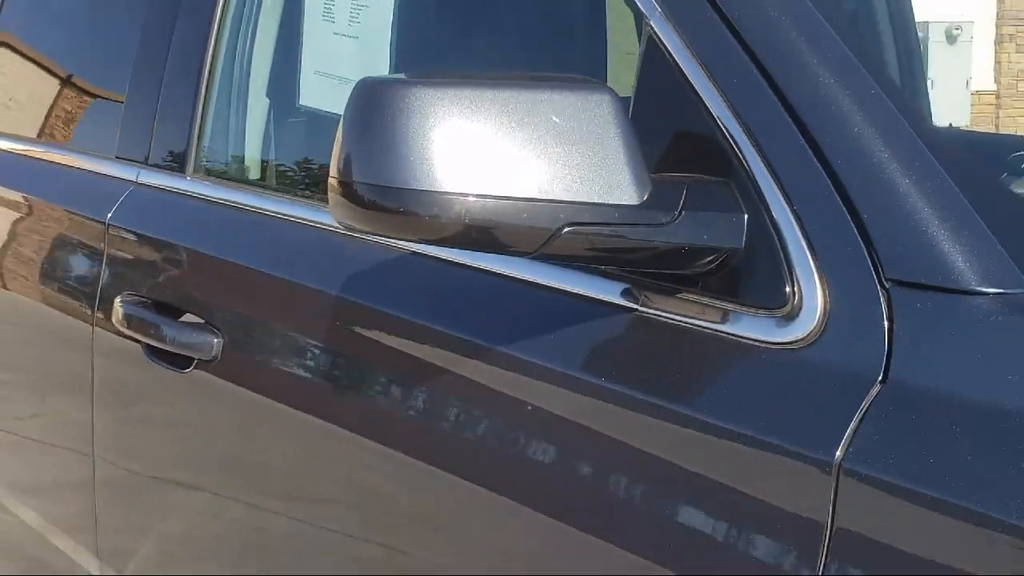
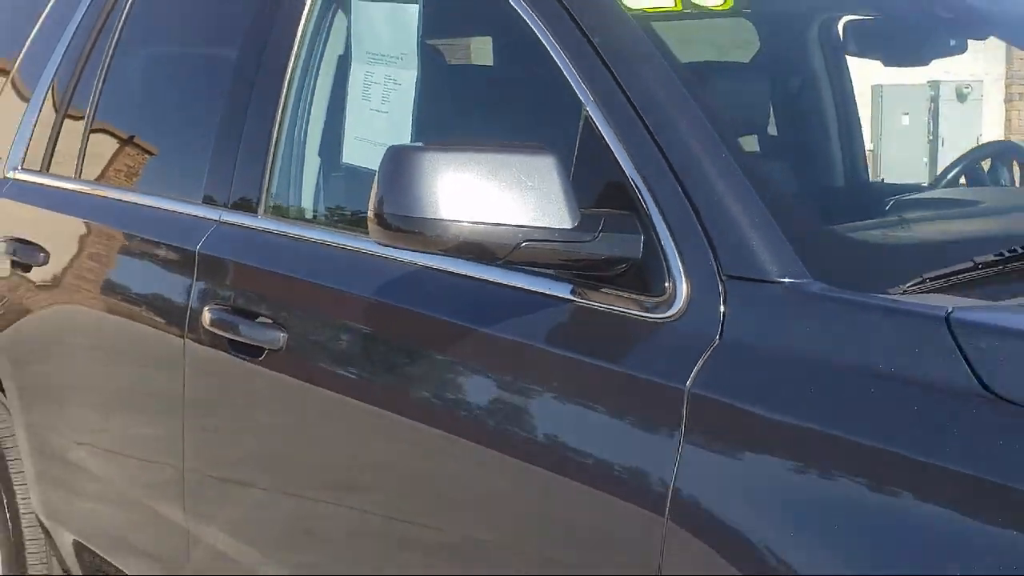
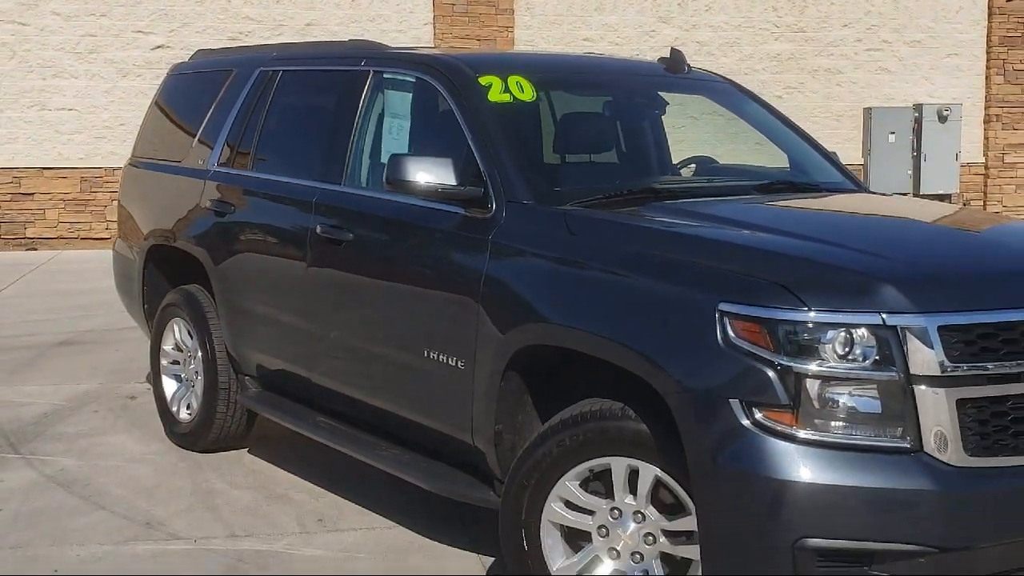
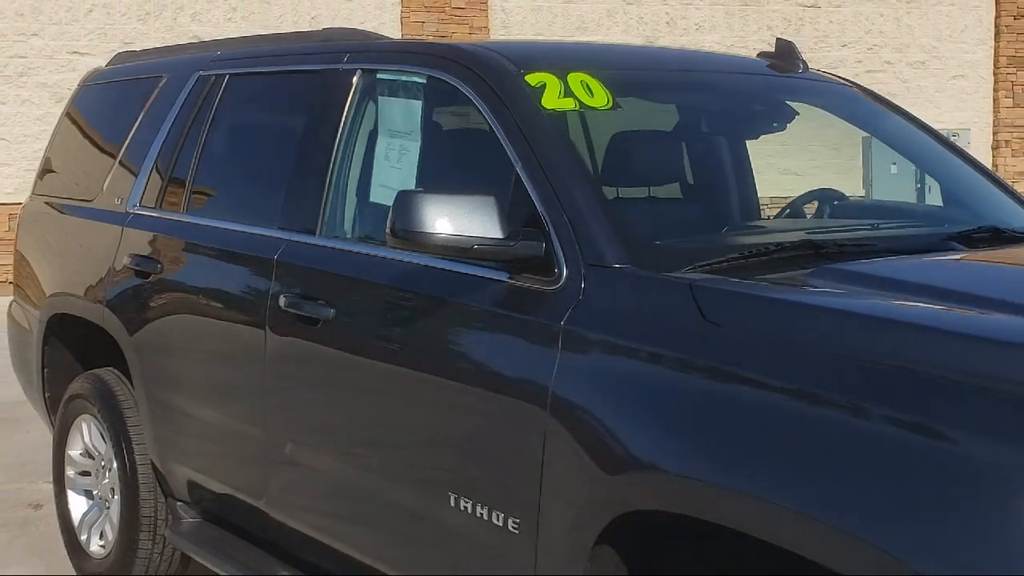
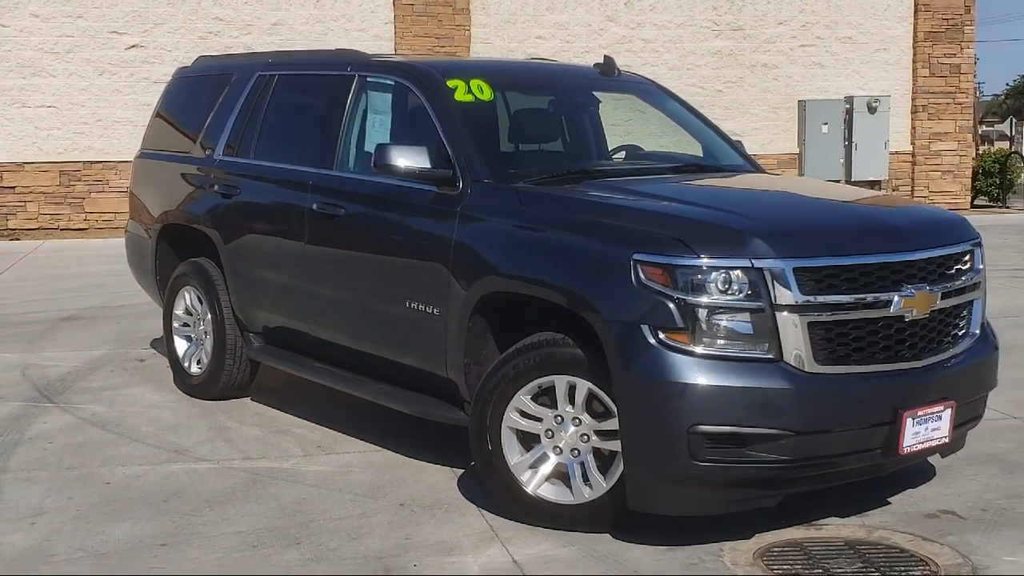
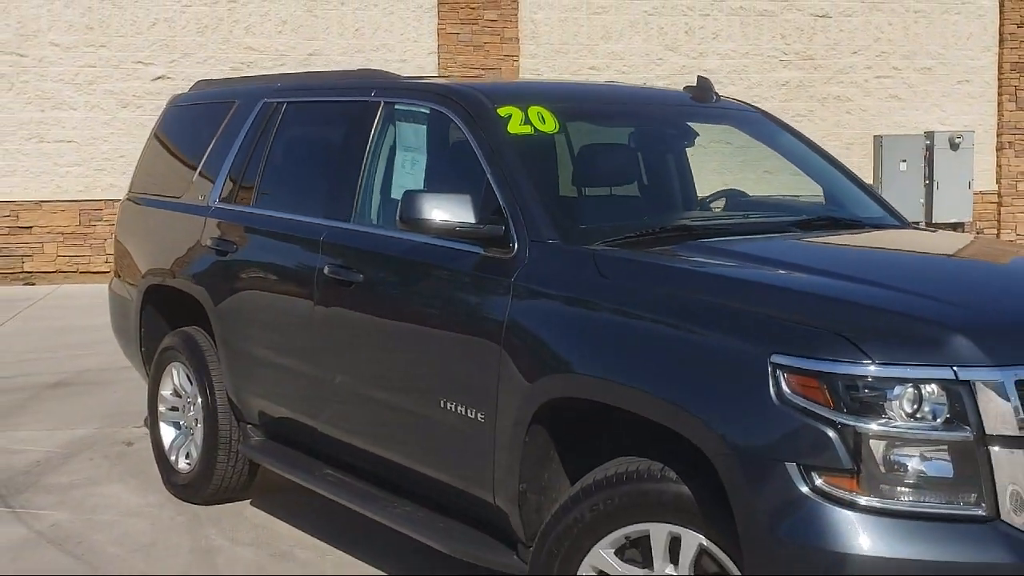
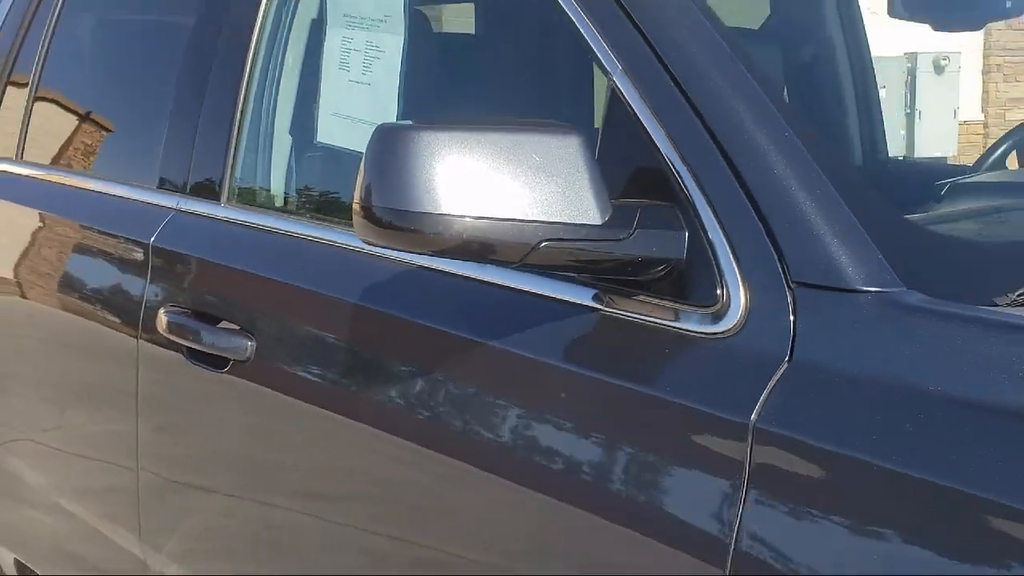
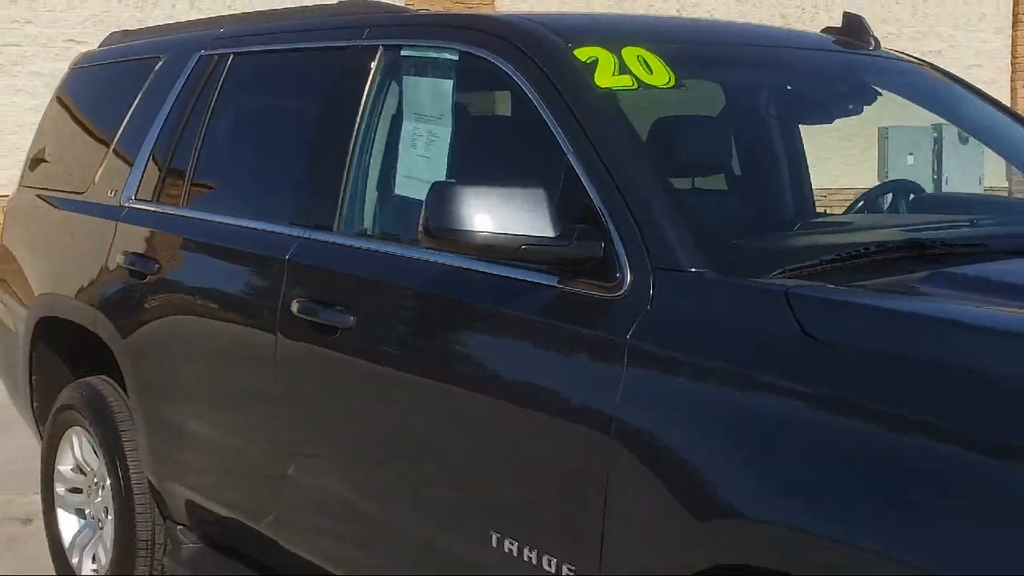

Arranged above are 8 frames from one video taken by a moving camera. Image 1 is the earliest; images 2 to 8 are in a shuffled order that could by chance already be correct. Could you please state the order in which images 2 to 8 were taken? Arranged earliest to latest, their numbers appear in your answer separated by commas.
7, 2, 8, 4, 6, 3, 5
